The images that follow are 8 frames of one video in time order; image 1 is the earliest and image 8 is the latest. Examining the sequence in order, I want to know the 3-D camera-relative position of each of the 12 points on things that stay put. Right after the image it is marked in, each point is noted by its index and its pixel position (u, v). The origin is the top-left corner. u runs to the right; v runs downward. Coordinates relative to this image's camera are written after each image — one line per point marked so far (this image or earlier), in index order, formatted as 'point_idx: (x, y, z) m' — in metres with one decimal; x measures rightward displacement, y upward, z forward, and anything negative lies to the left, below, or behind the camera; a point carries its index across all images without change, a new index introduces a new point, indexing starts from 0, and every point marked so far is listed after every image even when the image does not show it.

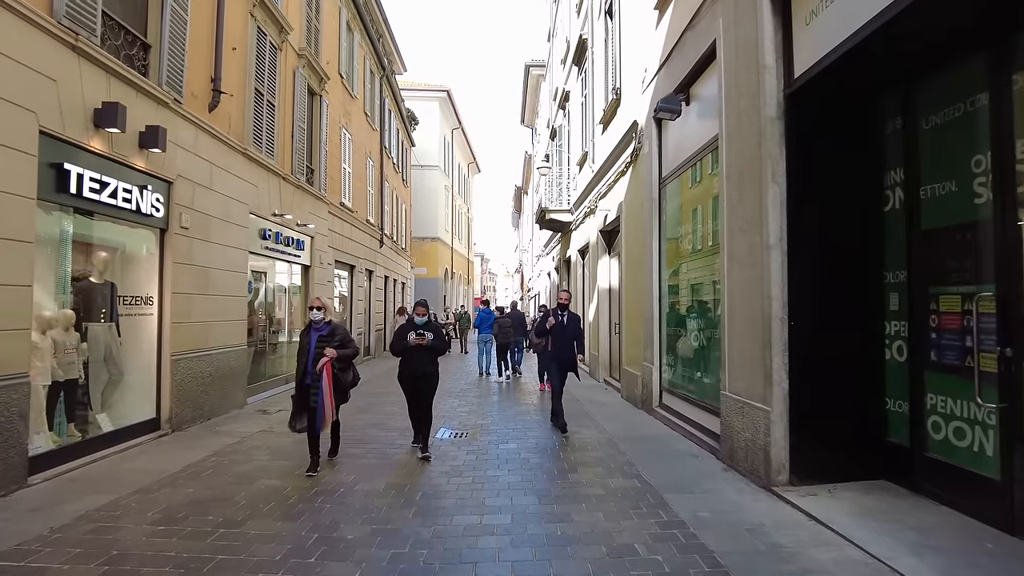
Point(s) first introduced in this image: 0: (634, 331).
0: (+1.8, -0.6, +10.0) m
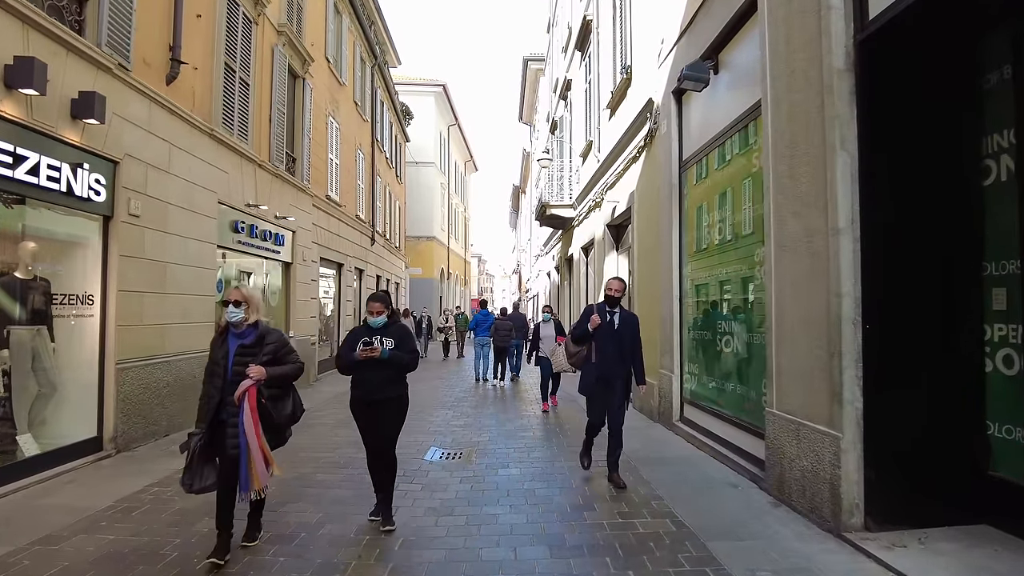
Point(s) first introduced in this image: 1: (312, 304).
0: (+1.8, -0.6, +9.0) m
1: (-3.9, -0.3, +13.3) m
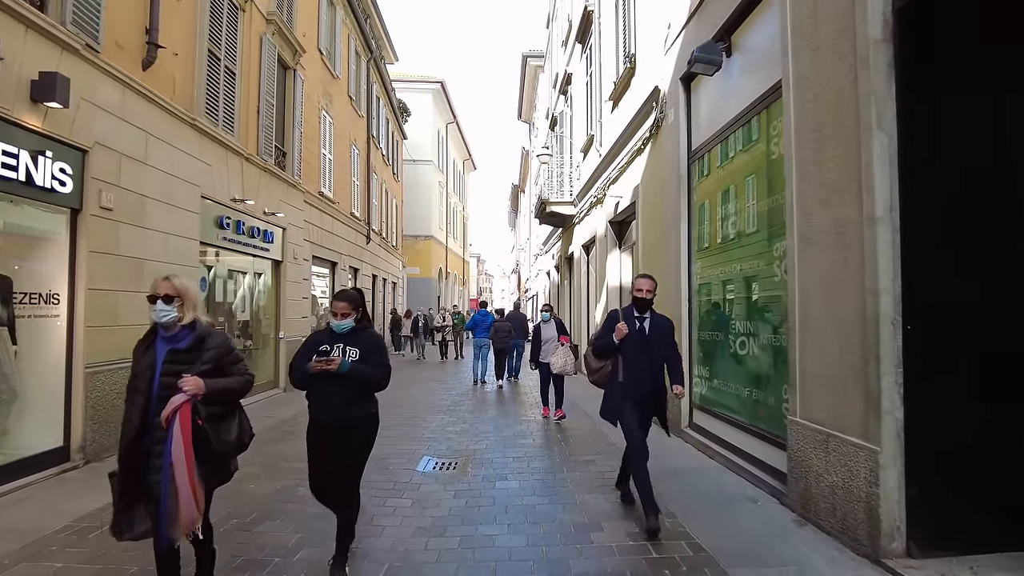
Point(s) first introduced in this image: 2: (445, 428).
0: (+1.7, -0.6, +8.5) m
1: (-3.9, -0.3, +12.9) m
2: (-0.8, -1.6, +8.1) m
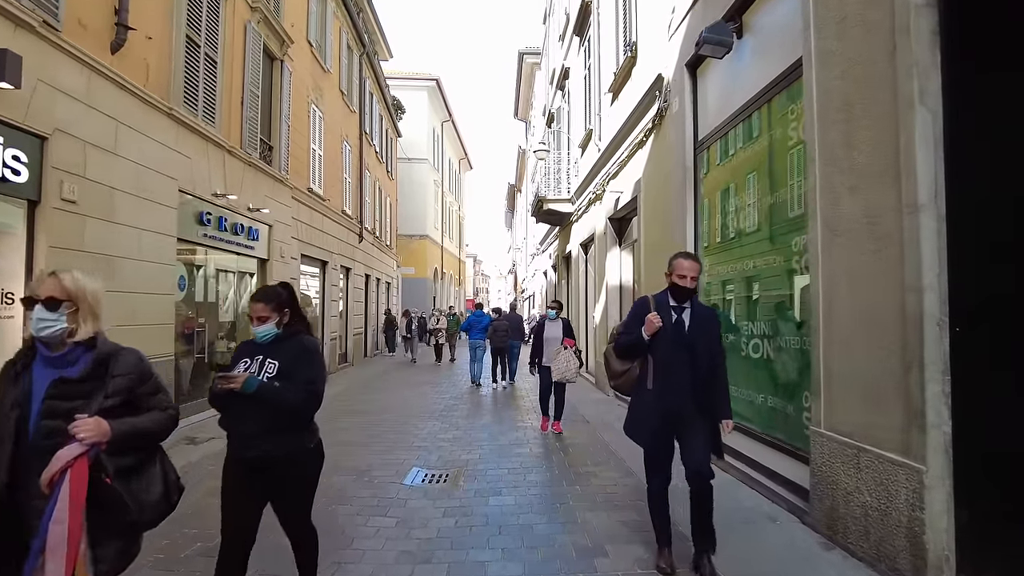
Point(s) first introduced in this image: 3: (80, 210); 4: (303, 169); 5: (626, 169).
0: (+1.7, -0.6, +8.1) m
1: (-4.0, -0.3, +12.4) m
2: (-0.8, -1.6, +7.6) m
3: (-3.7, +0.7, +5.9) m
4: (-4.0, +2.3, +13.2) m
5: (+1.6, +1.7, +9.7) m
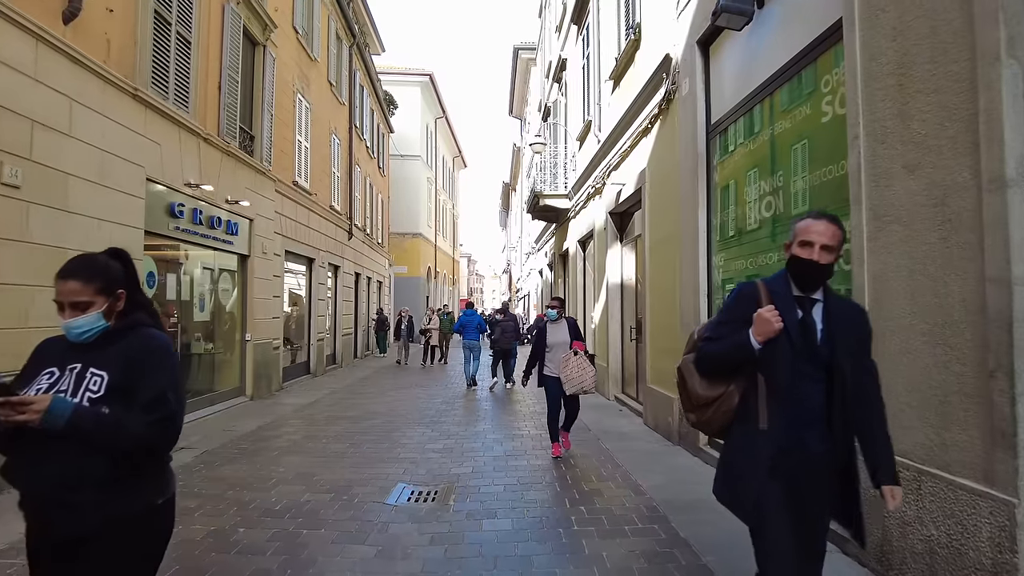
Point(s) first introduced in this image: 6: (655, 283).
0: (+1.6, -0.6, +7.5) m
1: (-4.0, -0.2, +11.8) m
2: (-0.9, -1.6, +7.0) m
3: (-3.7, +0.7, +5.3) m
4: (-4.1, +2.3, +12.6) m
5: (+1.5, +1.7, +9.1) m
6: (+1.6, +0.1, +7.9) m
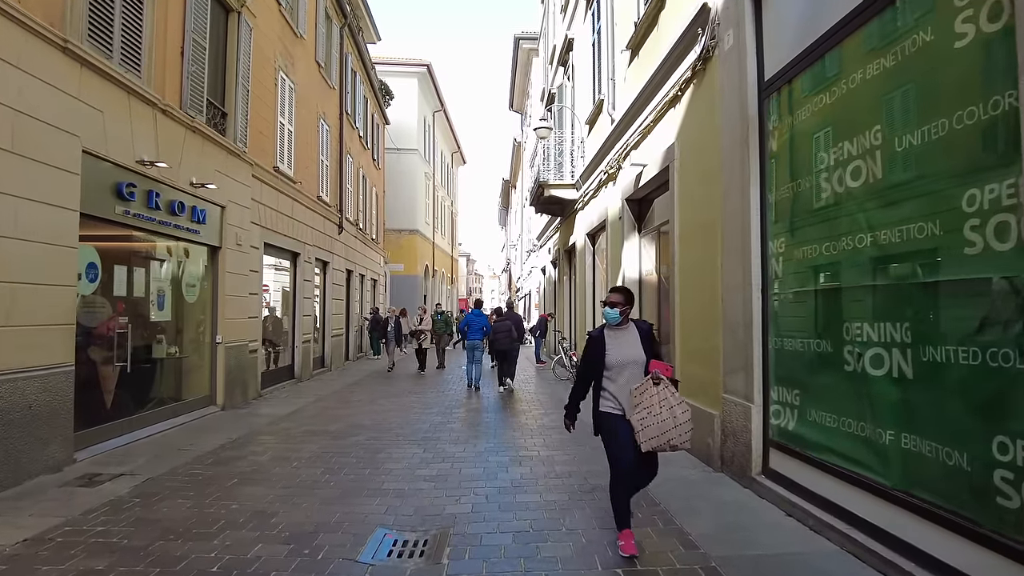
0: (+1.7, -0.5, +6.3) m
1: (-4.0, -0.2, +10.6) m
2: (-0.8, -1.5, +5.8) m
3: (-3.7, +0.8, +4.1) m
4: (-4.0, +2.4, +11.4) m
5: (+1.6, +1.7, +8.0) m
6: (+1.7, +0.1, +6.7) m
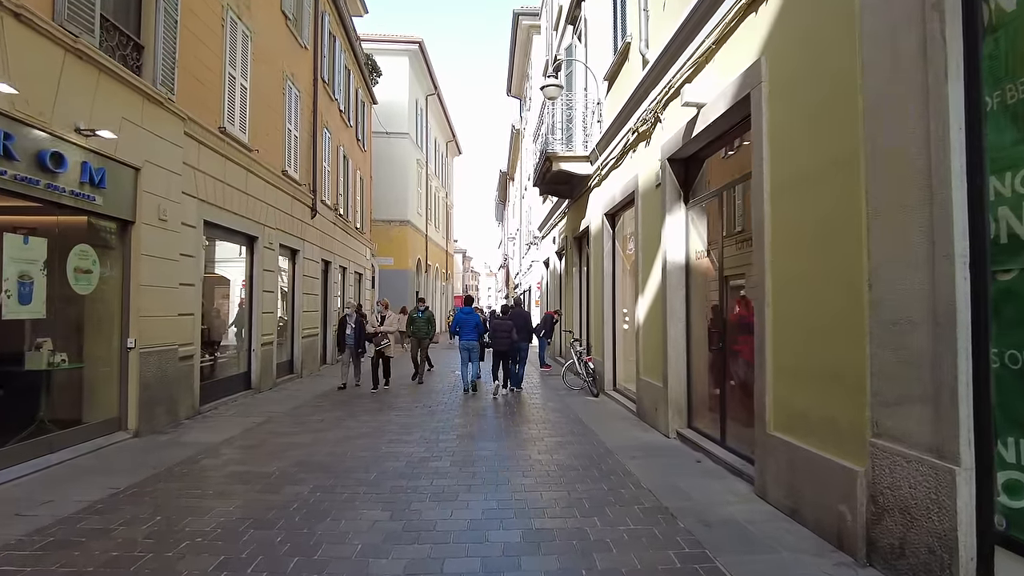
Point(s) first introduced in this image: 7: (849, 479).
0: (+1.8, -0.4, +4.1) m
1: (-3.9, 0.0, +8.3) m
2: (-0.7, -1.4, +3.6) m
3: (-3.6, +0.9, +1.9) m
4: (-4.0, +2.5, +9.1) m
5: (+1.7, +1.9, +5.7) m
6: (+1.8, +0.2, +4.5) m
7: (+1.8, -1.0, +3.7) m
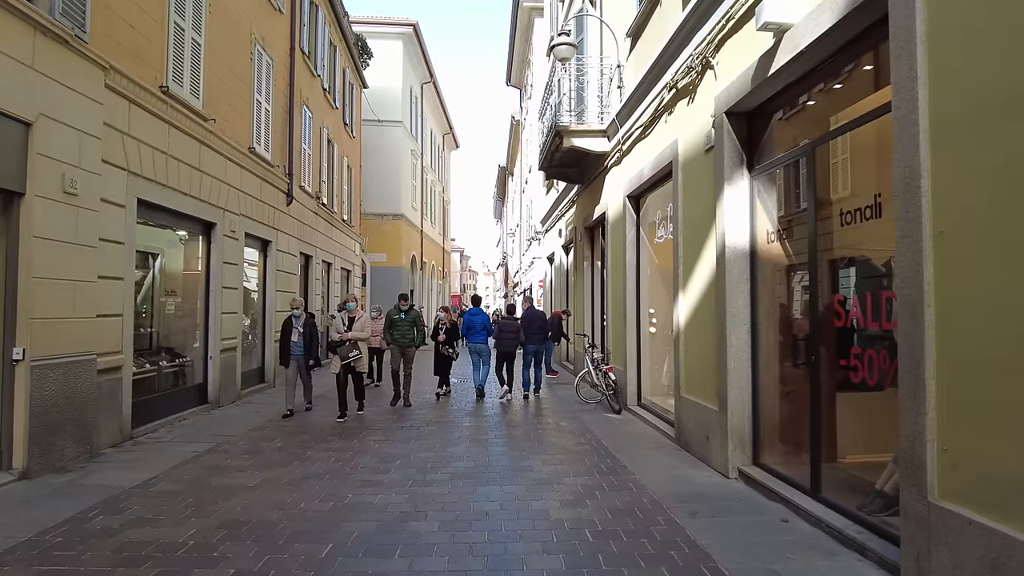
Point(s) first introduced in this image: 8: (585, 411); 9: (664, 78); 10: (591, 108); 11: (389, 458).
0: (+1.9, -0.3, +2.4) m
1: (-3.9, 0.0, +6.6) m
2: (-0.6, -1.4, +1.9) m
3: (-3.5, +0.9, +0.1) m
4: (-3.9, +2.6, +7.4) m
5: (+1.8, +1.9, +4.0) m
6: (+1.9, +0.3, +2.8) m
7: (+1.9, -1.0, +2.0) m
8: (+1.0, -1.6, +9.2) m
9: (+1.6, +2.2, +7.2) m
10: (+1.2, +2.7, +10.4) m
11: (-1.1, -1.5, +6.1) m
